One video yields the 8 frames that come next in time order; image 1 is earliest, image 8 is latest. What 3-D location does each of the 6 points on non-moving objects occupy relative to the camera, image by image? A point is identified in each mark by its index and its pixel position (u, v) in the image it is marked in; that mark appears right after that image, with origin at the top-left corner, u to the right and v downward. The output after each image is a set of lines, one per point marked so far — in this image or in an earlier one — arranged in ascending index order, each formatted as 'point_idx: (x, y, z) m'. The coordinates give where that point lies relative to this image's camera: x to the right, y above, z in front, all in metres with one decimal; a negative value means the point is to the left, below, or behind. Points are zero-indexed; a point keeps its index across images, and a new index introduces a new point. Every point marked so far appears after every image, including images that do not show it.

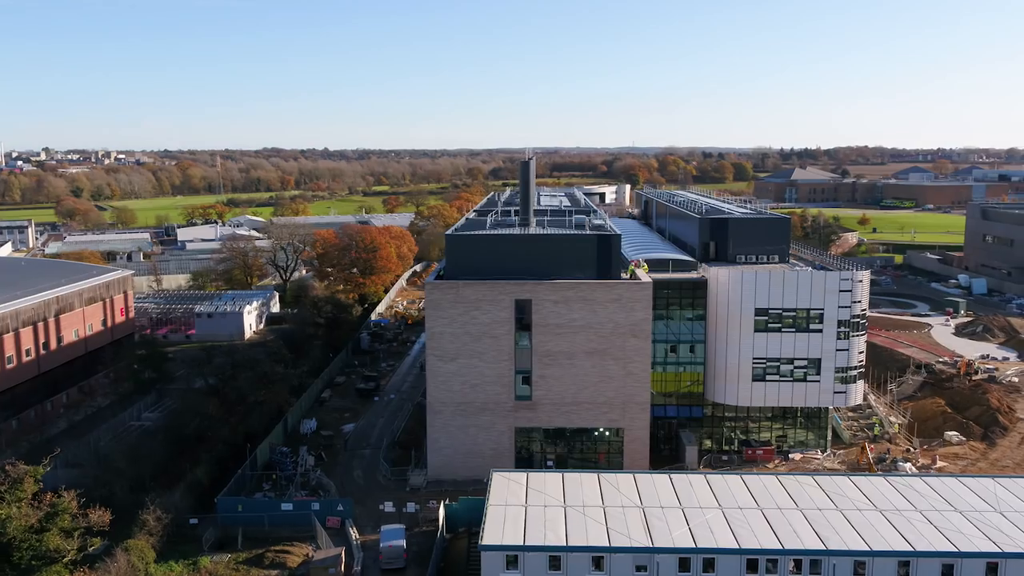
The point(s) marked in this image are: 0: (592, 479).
0: (+2.0, -4.7, +19.6) m
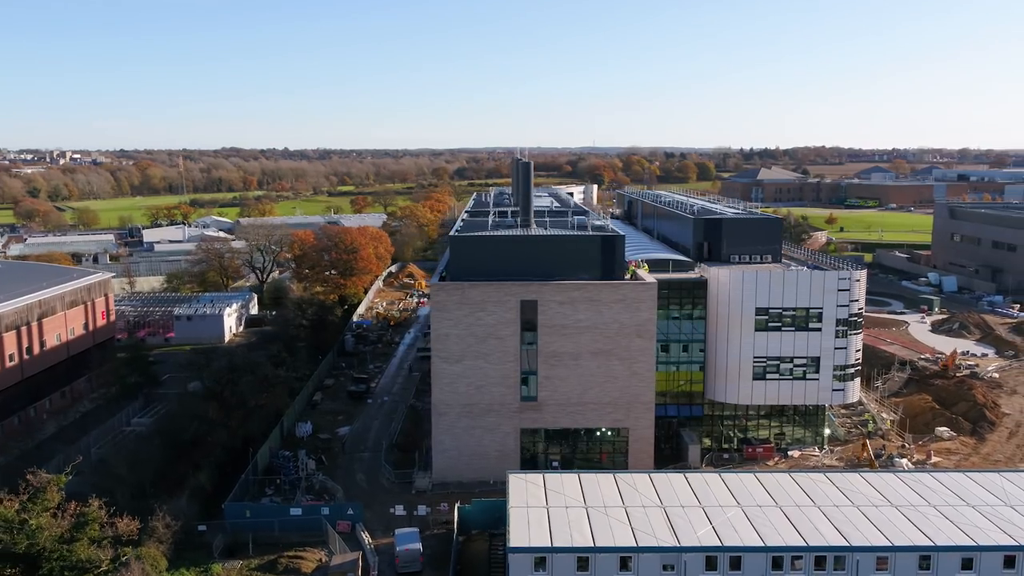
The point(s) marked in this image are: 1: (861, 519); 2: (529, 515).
0: (+2.4, -4.7, +19.7) m
1: (+7.8, -5.1, +17.6) m
2: (+0.4, -5.0, +17.5) m
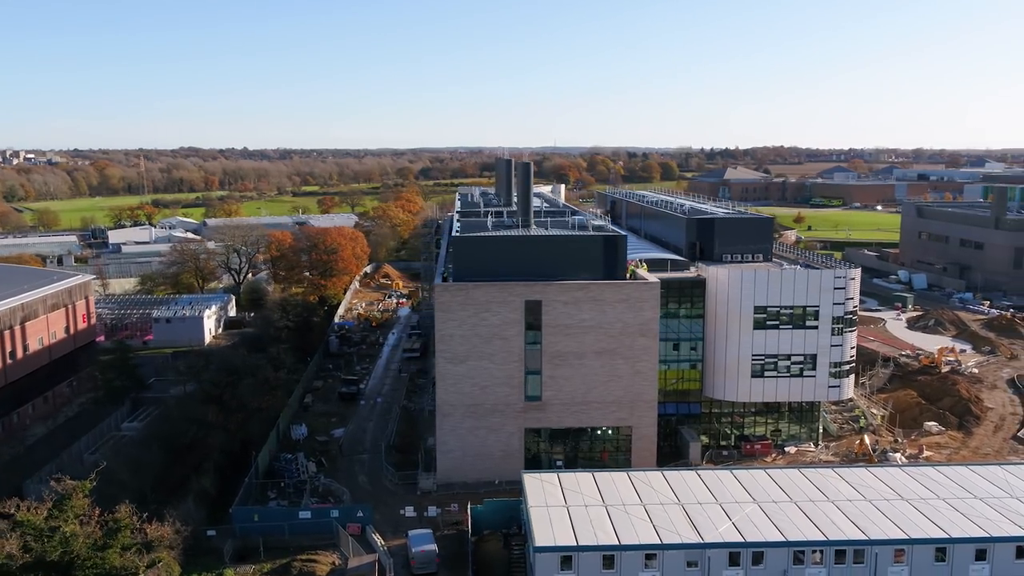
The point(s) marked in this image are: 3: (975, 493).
0: (+2.8, -4.7, +19.8) m
1: (+8.2, -5.0, +17.9) m
2: (+0.8, -5.0, +17.6) m
3: (+11.2, -4.9, +19.1) m
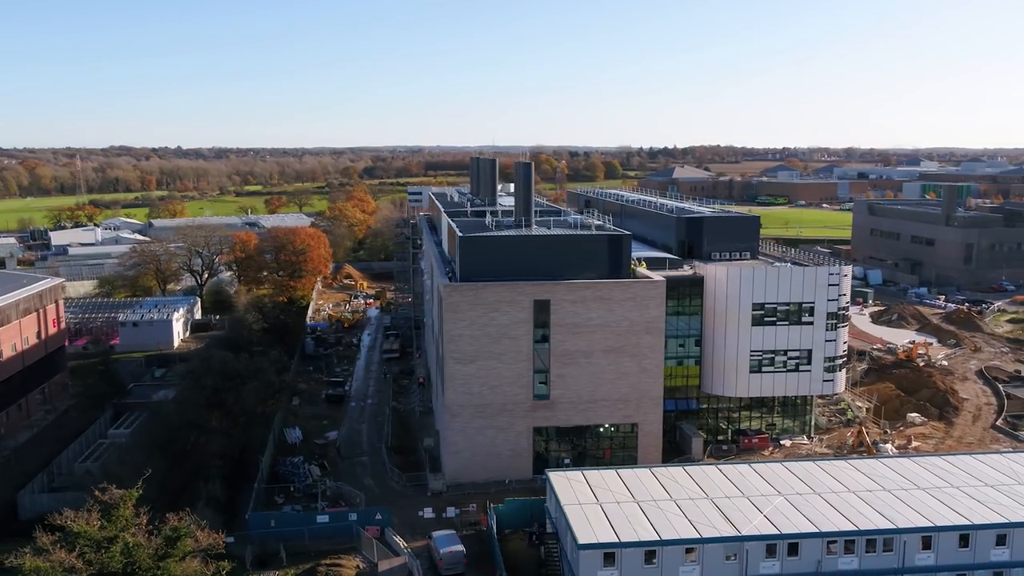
0: (+3.4, -4.7, +20.0) m
1: (+8.9, -5.0, +18.4) m
2: (+1.6, -5.0, +17.7) m
3: (+11.8, -4.8, +19.9) m
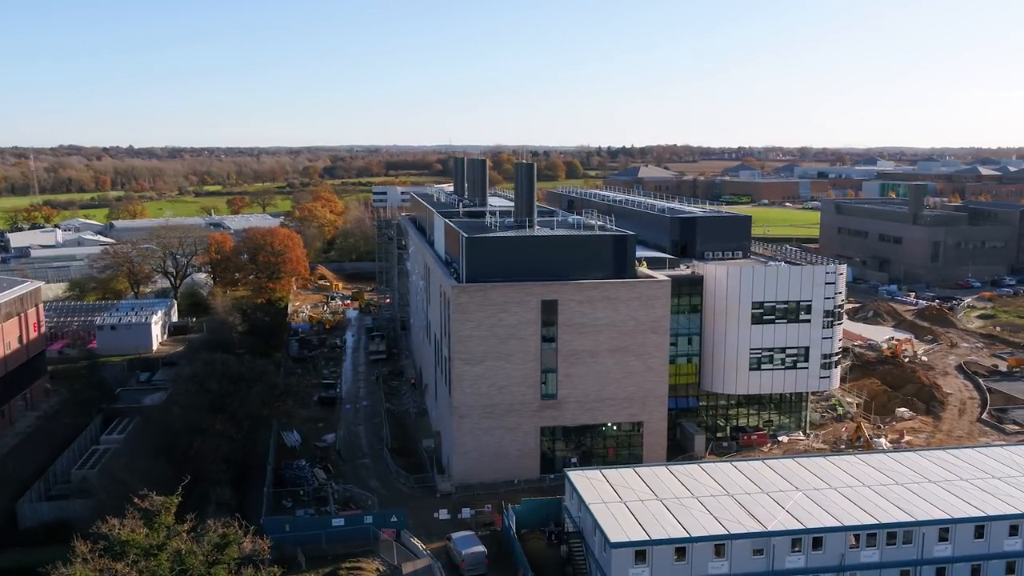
0: (+3.9, -4.7, +20.2) m
1: (+9.5, -4.9, +18.9) m
2: (+2.2, -5.0, +17.9) m
3: (+12.3, -4.7, +20.4) m
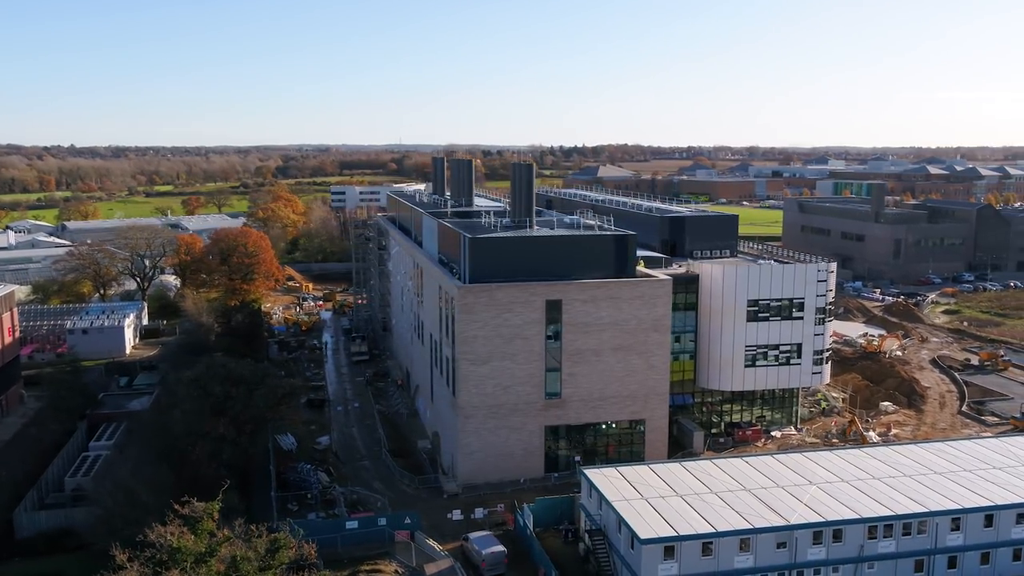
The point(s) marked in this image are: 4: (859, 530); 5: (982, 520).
0: (+4.3, -4.7, +20.5) m
1: (+10.0, -4.9, +19.4) m
2: (+2.8, -5.0, +18.1) m
3: (+12.7, -4.7, +21.1) m
4: (+7.6, -5.3, +17.4) m
5: (+10.7, -5.3, +18.1) m
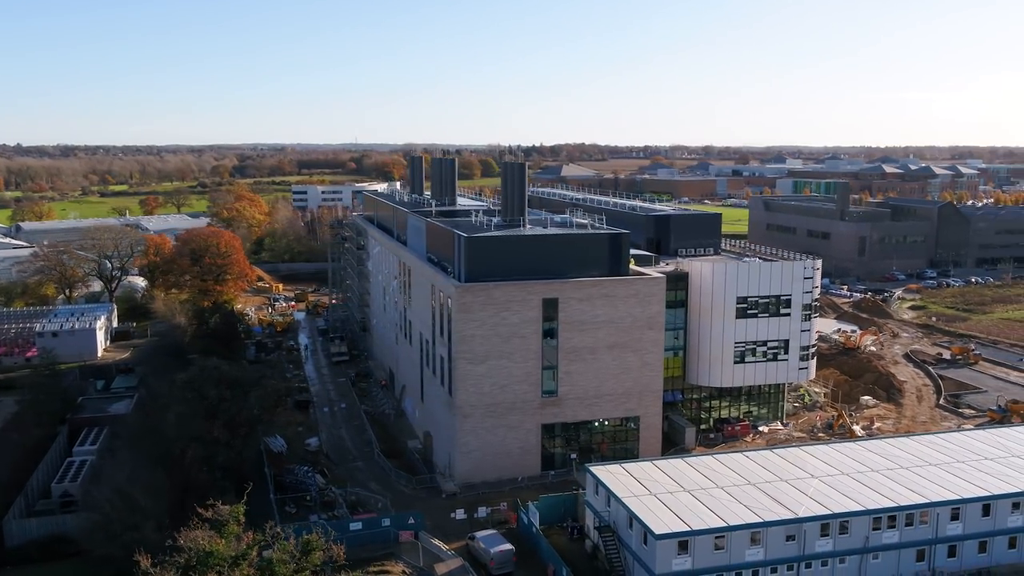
0: (+4.5, -4.6, +20.8) m
1: (+10.2, -4.8, +19.9) m
2: (+3.0, -4.9, +18.3) m
3: (+12.8, -4.5, +21.7) m
4: (+7.8, -5.2, +17.8) m
5: (+10.9, -5.2, +18.6) m
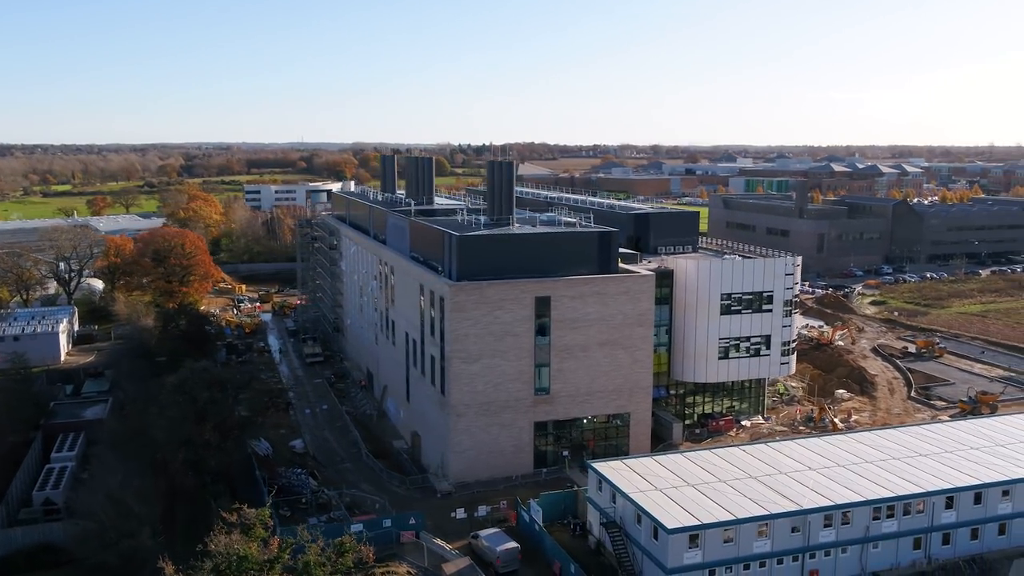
0: (+4.5, -4.5, +21.1) m
1: (+10.3, -4.7, +20.5) m
2: (+3.2, -4.9, +18.5) m
3: (+12.8, -4.4, +22.4) m
4: (+8.0, -5.1, +18.3) m
5: (+11.1, -5.0, +19.2) m
